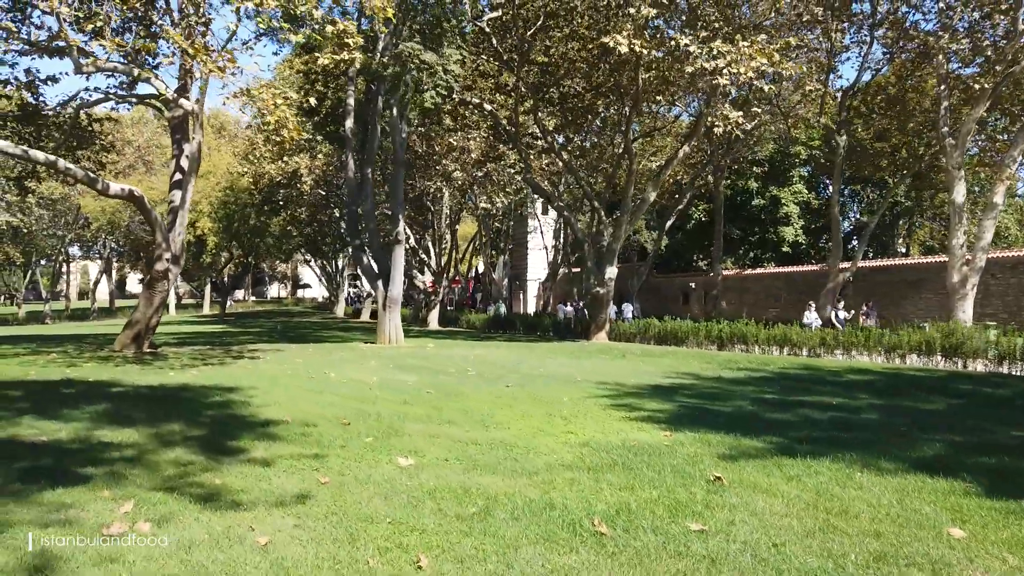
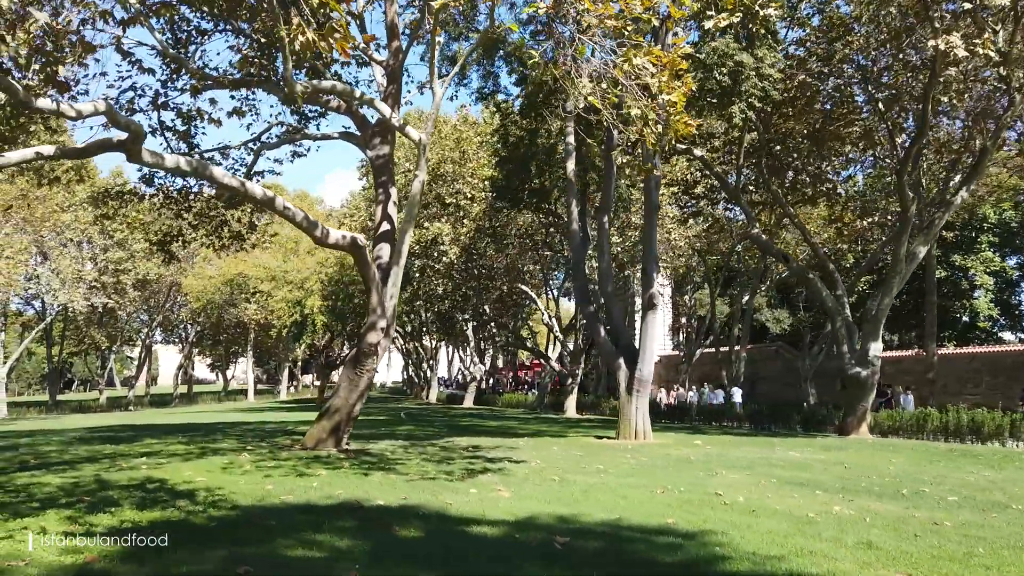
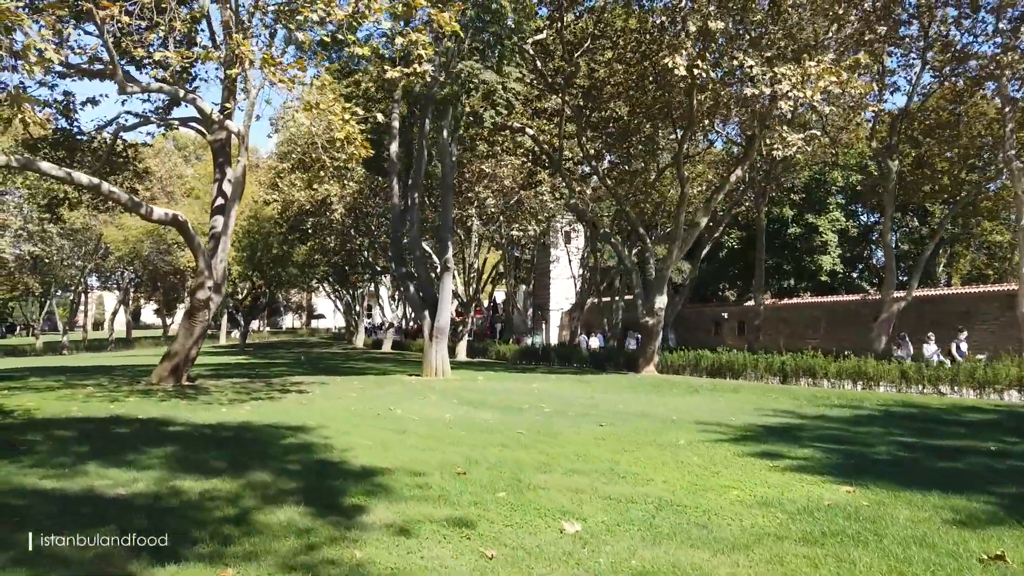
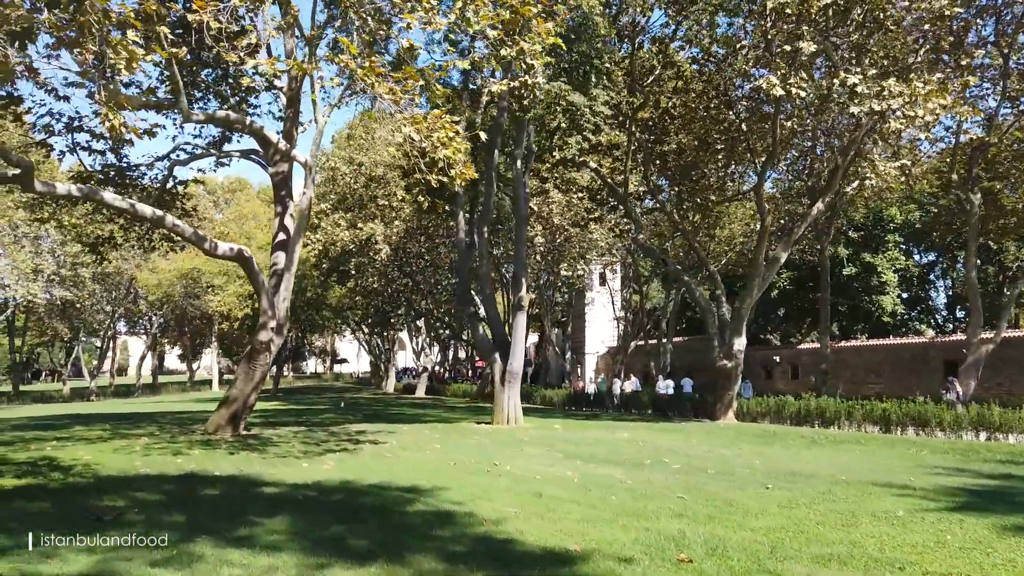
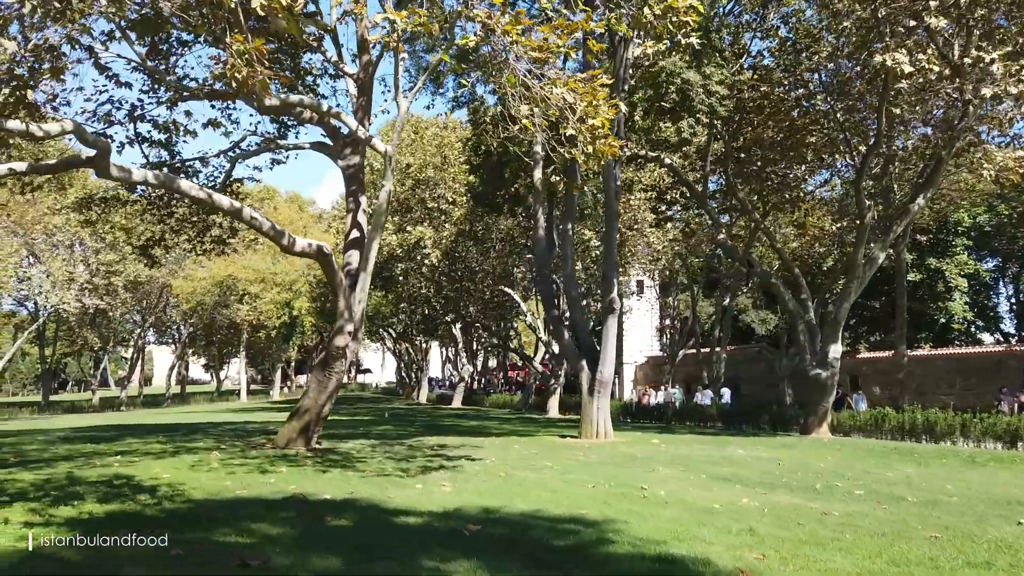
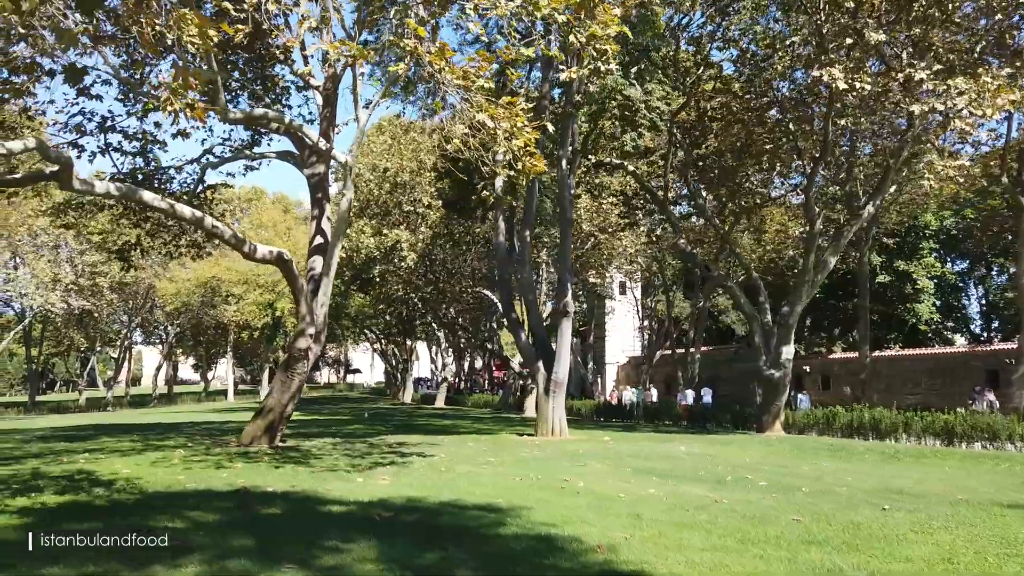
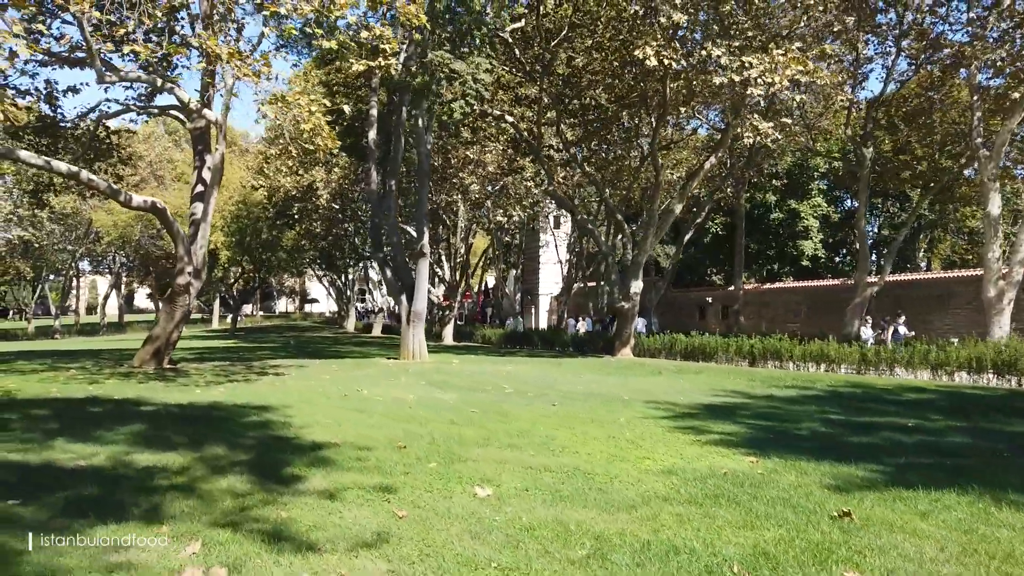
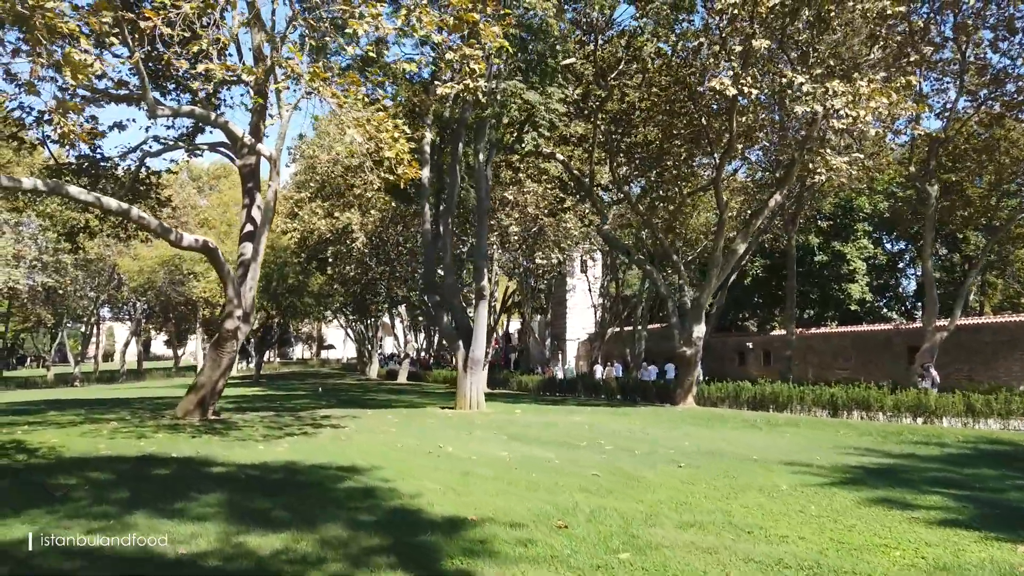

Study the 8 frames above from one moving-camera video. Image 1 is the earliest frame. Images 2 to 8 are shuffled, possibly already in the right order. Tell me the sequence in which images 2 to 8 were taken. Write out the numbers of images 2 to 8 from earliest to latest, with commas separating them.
7, 3, 8, 4, 6, 5, 2
